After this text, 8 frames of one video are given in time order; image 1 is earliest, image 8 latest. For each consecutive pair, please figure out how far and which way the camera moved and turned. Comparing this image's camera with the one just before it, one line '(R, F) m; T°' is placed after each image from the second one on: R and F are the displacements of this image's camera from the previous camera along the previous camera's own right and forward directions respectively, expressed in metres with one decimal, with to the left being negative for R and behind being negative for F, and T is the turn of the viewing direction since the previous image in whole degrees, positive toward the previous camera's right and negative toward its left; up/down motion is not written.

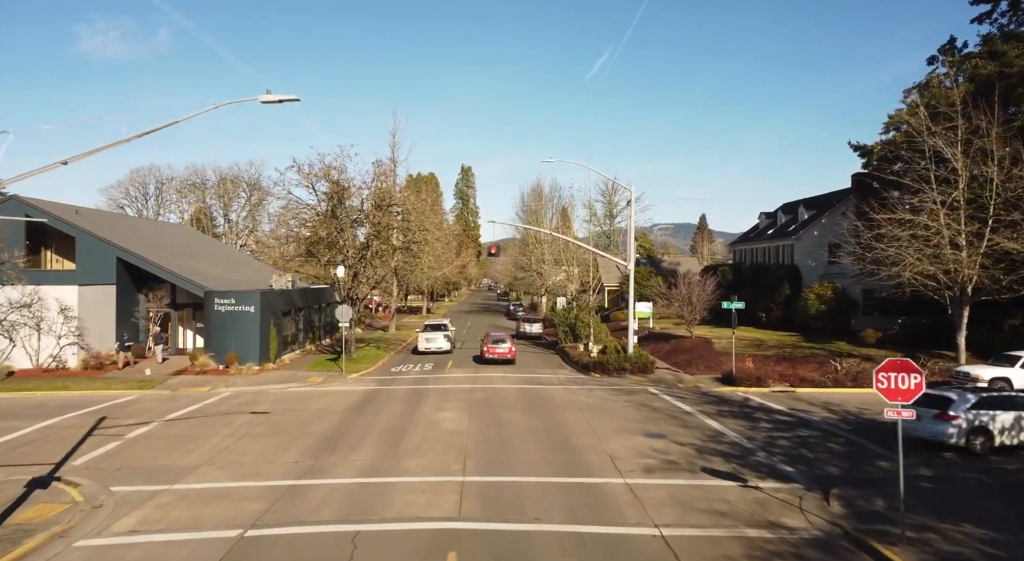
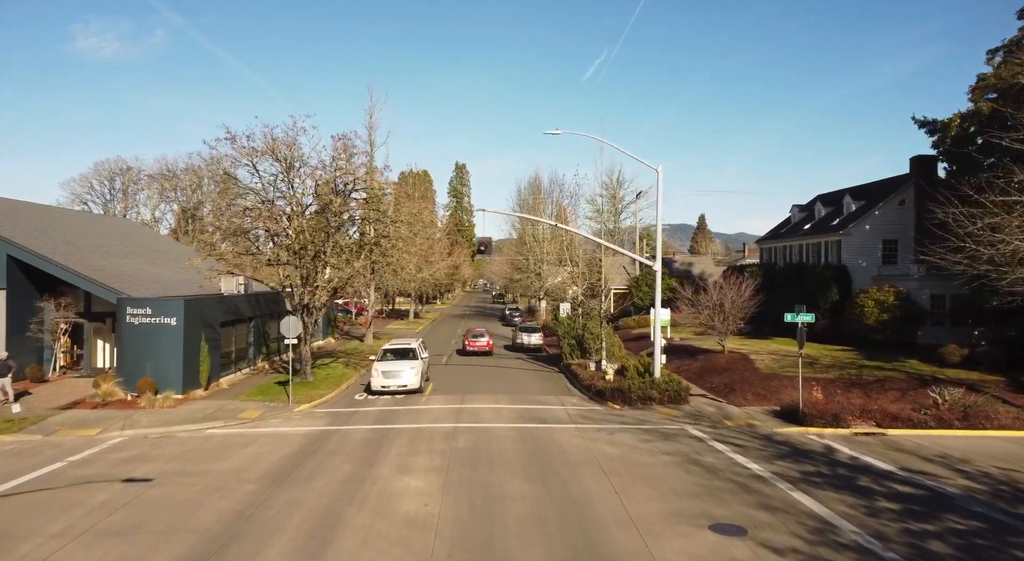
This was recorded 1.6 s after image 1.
(0.0, +5.8) m; 0°
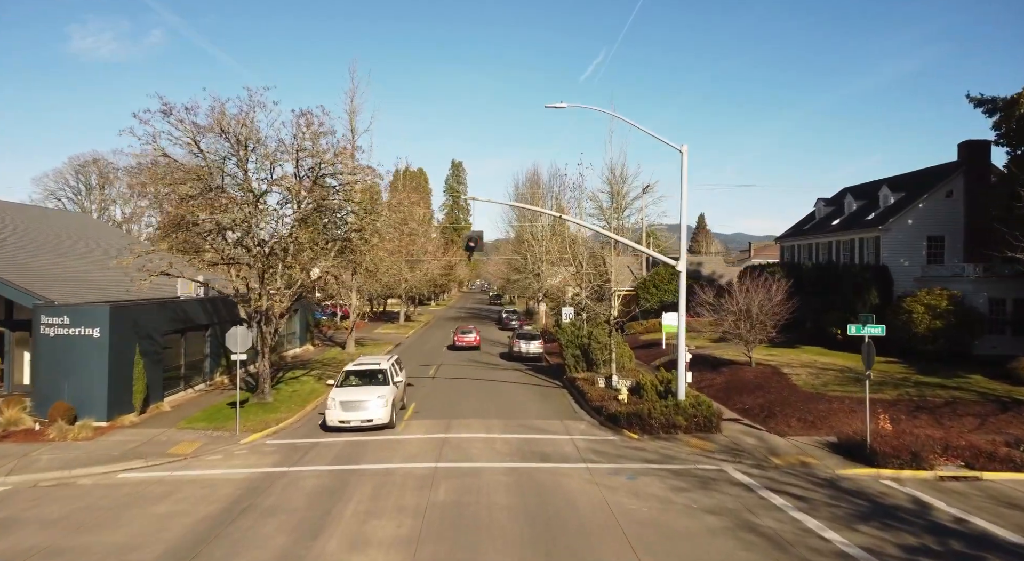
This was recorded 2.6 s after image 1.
(+0.1, +3.6) m; 0°
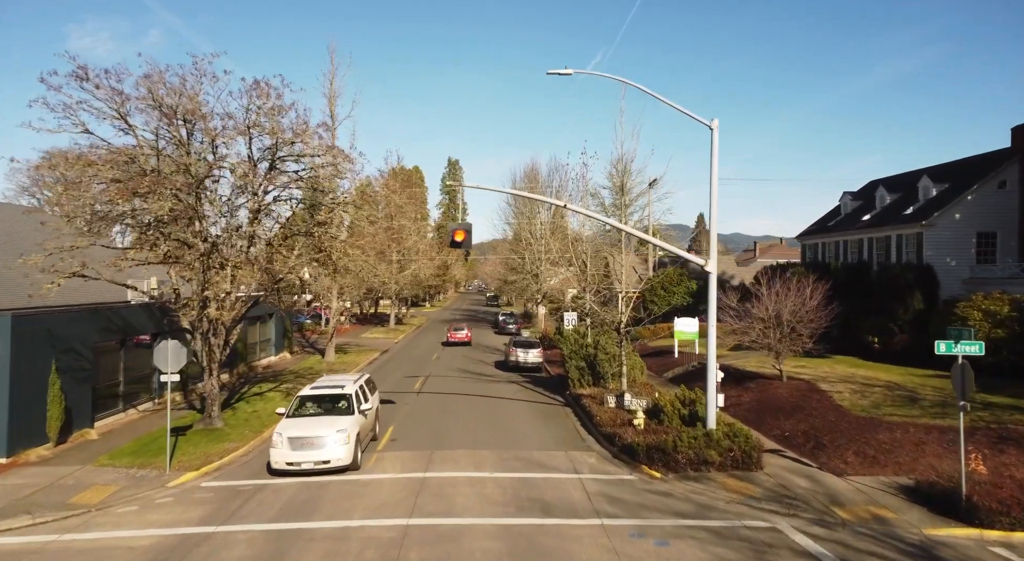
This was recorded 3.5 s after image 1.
(+0.1, +3.2) m; 0°
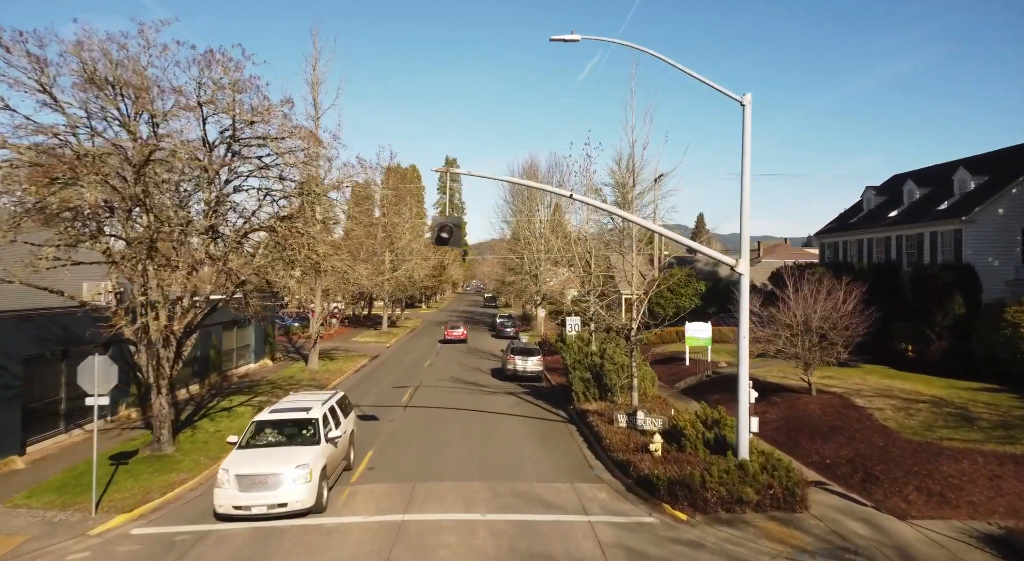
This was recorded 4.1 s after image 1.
(0.0, +2.3) m; 0°
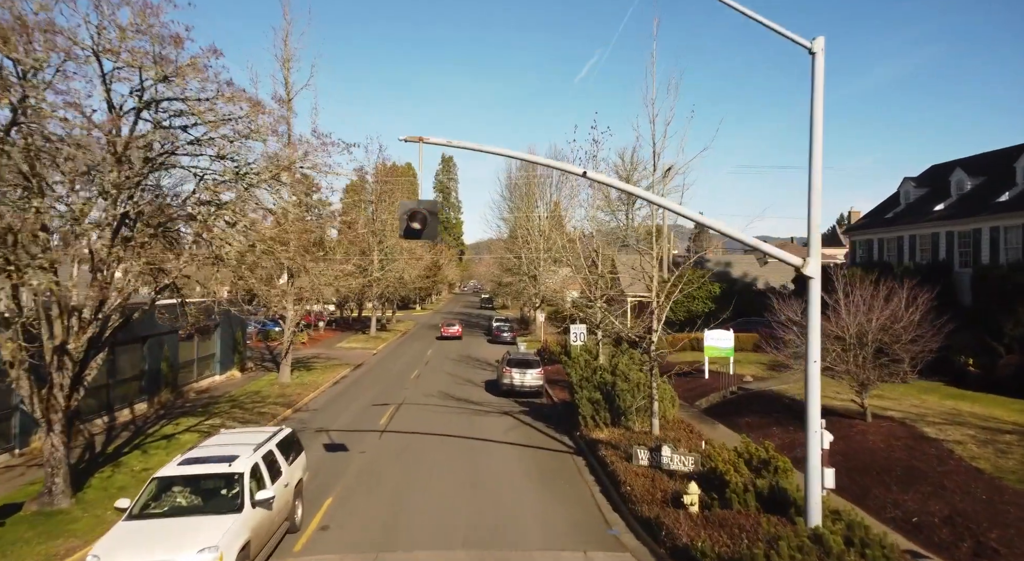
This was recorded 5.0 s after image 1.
(+0.1, +3.2) m; 0°
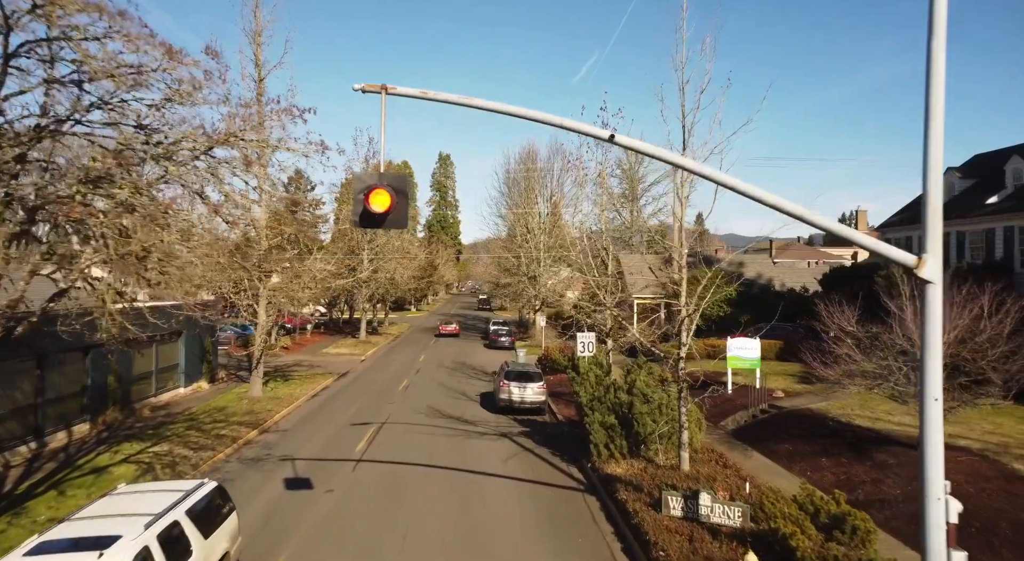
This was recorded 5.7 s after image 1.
(0.0, +2.8) m; 0°
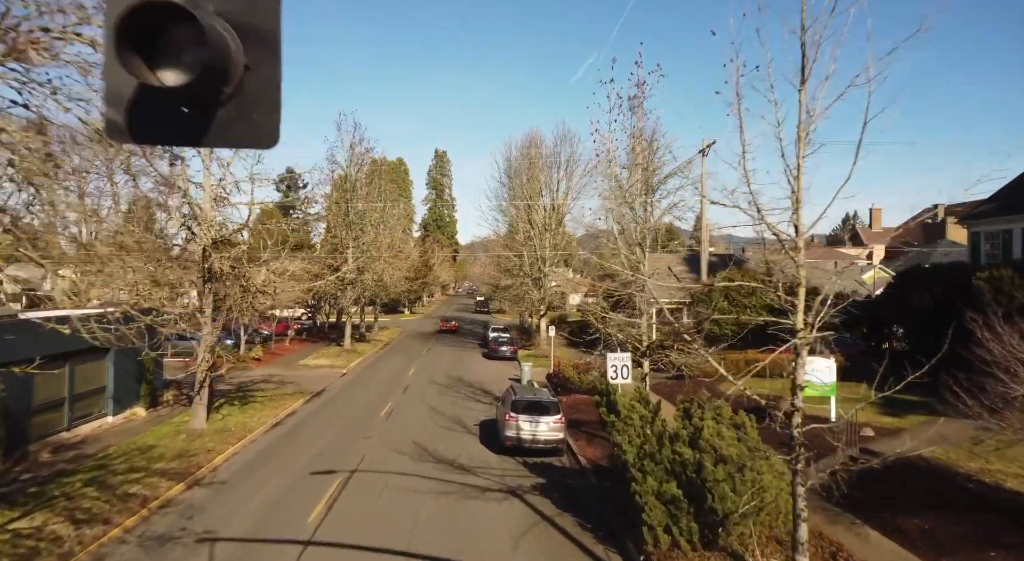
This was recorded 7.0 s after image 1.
(-0.3, +4.7) m; 0°
